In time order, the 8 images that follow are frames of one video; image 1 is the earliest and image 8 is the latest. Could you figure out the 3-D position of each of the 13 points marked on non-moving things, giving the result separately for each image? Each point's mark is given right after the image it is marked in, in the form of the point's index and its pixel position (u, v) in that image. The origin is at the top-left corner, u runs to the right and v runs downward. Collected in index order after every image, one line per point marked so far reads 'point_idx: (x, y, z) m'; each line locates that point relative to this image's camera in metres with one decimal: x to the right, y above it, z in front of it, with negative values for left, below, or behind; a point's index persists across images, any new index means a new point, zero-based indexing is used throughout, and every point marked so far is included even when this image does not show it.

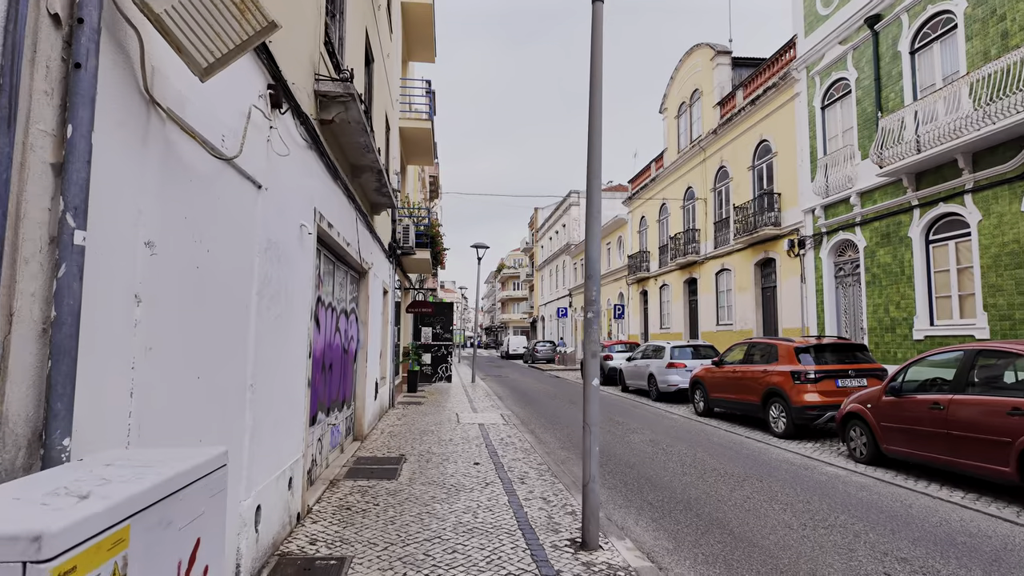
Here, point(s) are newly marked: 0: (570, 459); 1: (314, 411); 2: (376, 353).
0: (+0.8, -2.4, +7.7) m
1: (-2.1, -1.3, +5.8) m
2: (-2.5, -1.2, +10.2) m
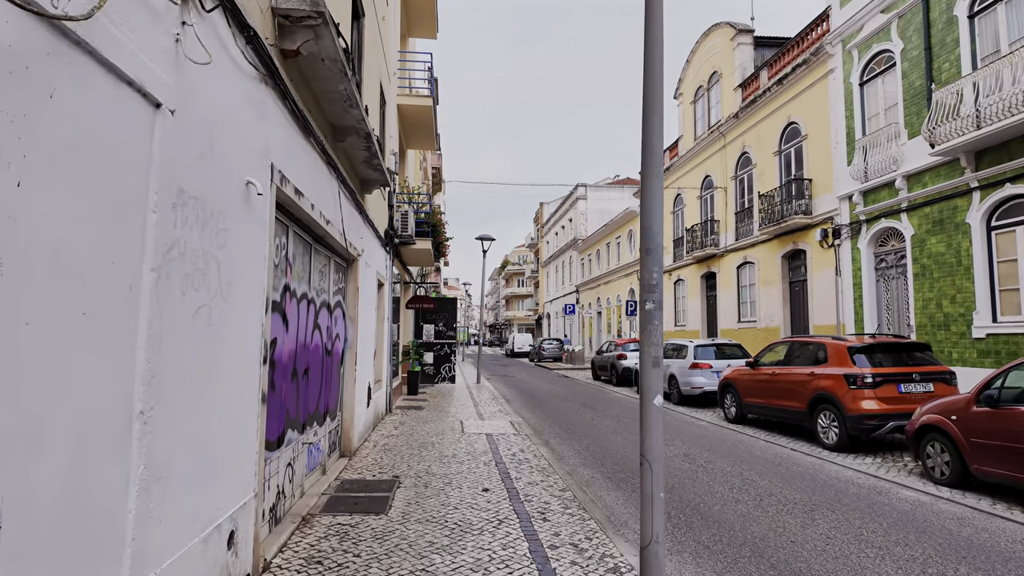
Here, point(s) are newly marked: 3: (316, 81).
0: (+1.0, -2.3, +6.4) m
1: (-1.9, -1.2, +4.5) m
2: (-2.3, -1.1, +8.9) m
3: (-1.6, +1.7, +4.7) m
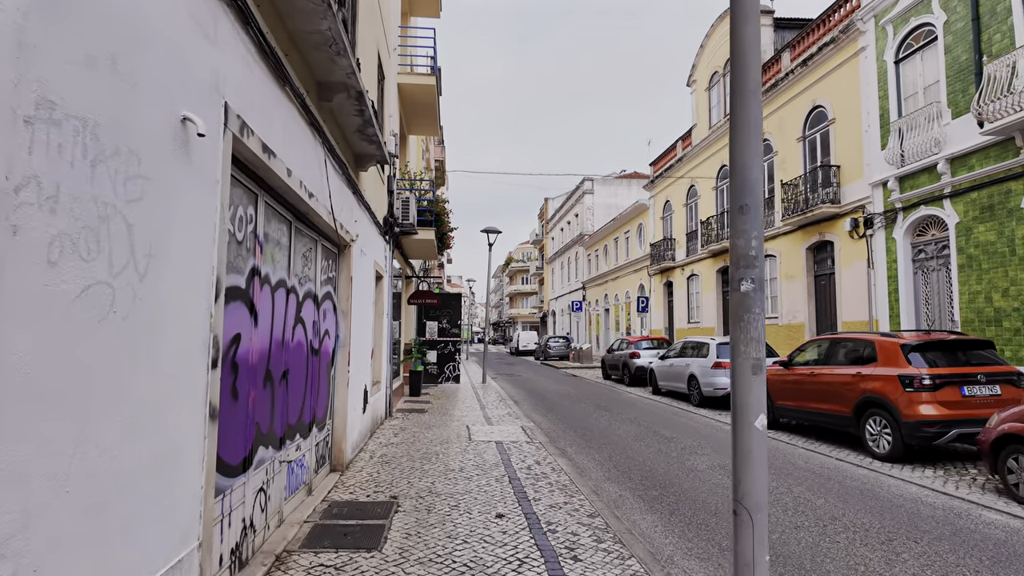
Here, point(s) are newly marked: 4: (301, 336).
0: (+1.1, -2.2, +5.5) m
1: (-1.7, -1.0, +3.6) m
2: (-2.1, -0.9, +8.0) m
3: (-1.5, +1.8, +3.8) m
4: (-1.9, -0.4, +5.0) m
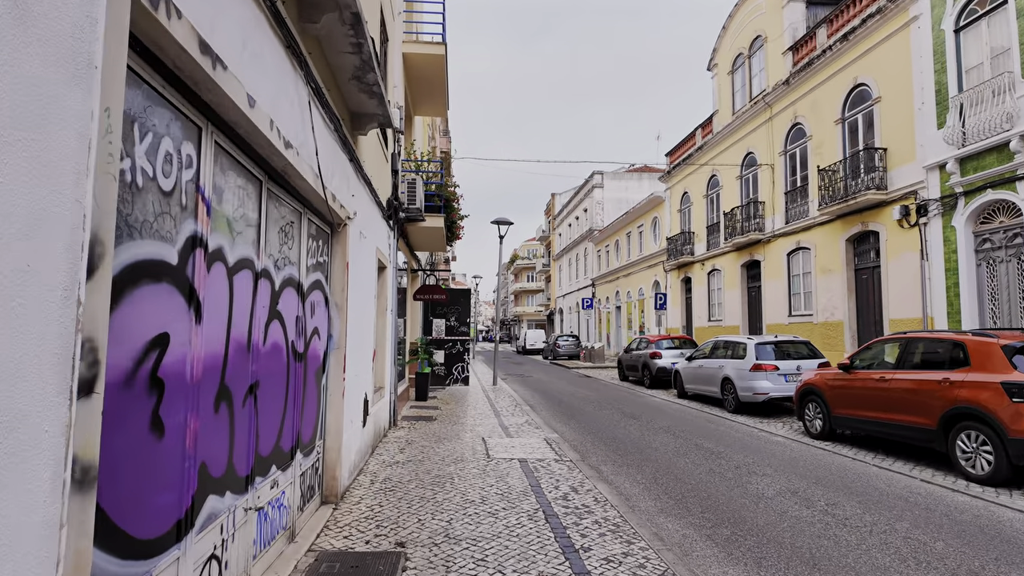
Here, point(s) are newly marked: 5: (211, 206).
0: (+1.4, -2.0, +4.3) m
1: (-1.4, -0.9, +2.4) m
2: (-1.8, -0.8, +6.8) m
3: (-1.2, +1.9, +2.5) m
4: (-1.6, -0.3, +3.8) m
5: (-1.5, +0.4, +2.7) m
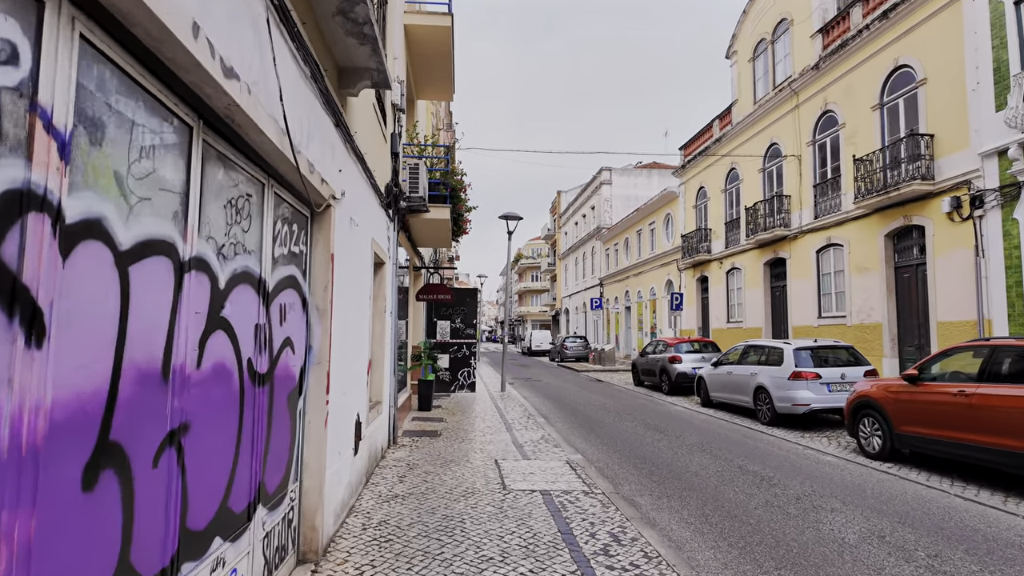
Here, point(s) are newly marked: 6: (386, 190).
0: (+1.6, -2.0, +3.2) m
1: (-1.2, -0.9, +1.3) m
2: (-1.6, -0.8, +5.7) m
3: (-1.0, +2.0, +1.4) m
4: (-1.4, -0.3, +2.7) m
5: (-1.3, +0.4, +1.6) m
6: (-1.6, +1.3, +7.2) m
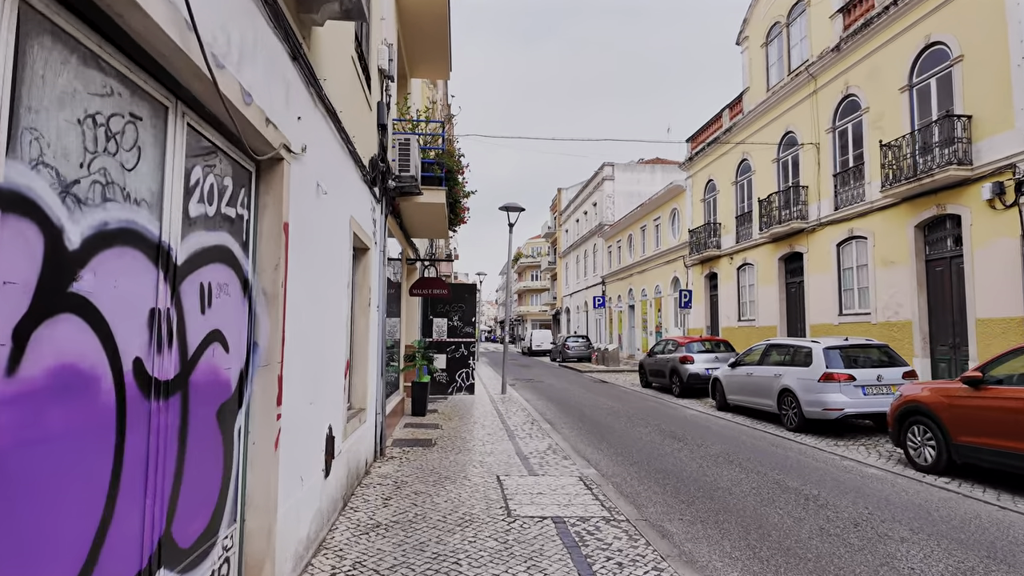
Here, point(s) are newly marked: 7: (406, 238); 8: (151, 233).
0: (+1.7, -1.9, +2.2) m
1: (-1.2, -0.8, +0.4) m
2: (-1.5, -0.7, +4.8) m
3: (-0.9, +2.1, +0.5) m
4: (-1.3, -0.2, +1.7) m
5: (-1.2, +0.5, +0.6) m
6: (-1.6, +1.4, +6.3) m
7: (-2.0, +1.0, +10.6) m
8: (-1.4, +0.2, +2.1) m
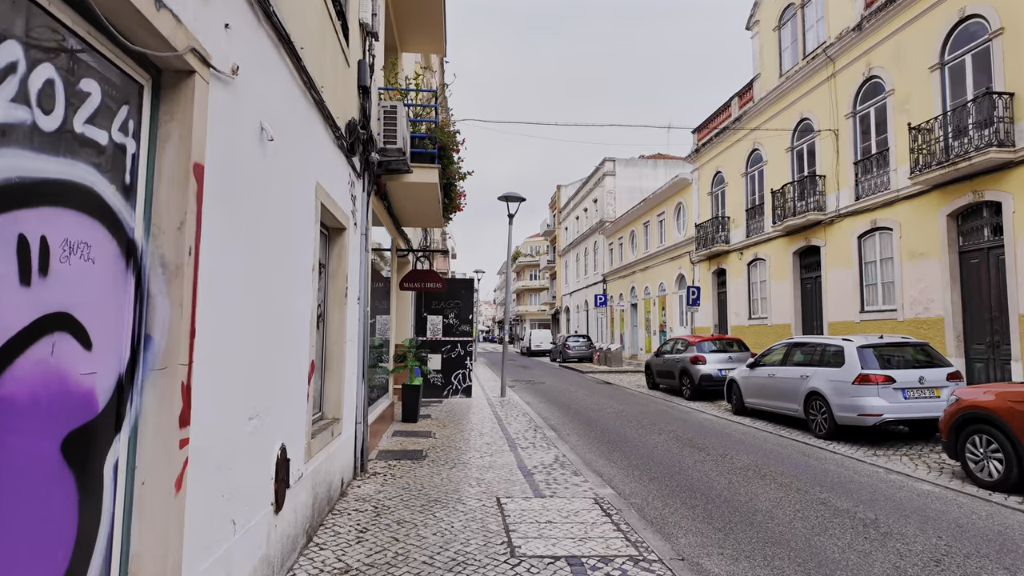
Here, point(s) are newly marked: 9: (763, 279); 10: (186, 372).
0: (+1.7, -1.8, +1.3) m
1: (-1.1, -0.7, -0.6) m
2: (-1.5, -0.6, +3.8) m
3: (-0.9, +2.2, -0.5) m
4: (-1.3, -0.1, +0.7) m
5: (-1.2, +0.7, -0.3) m
6: (-1.6, +1.5, +5.3) m
7: (-2.0, +1.1, +9.6) m
8: (-1.3, +0.3, +1.1) m
9: (+8.1, +0.3, +18.1) m
10: (-1.3, -0.3, +2.2) m
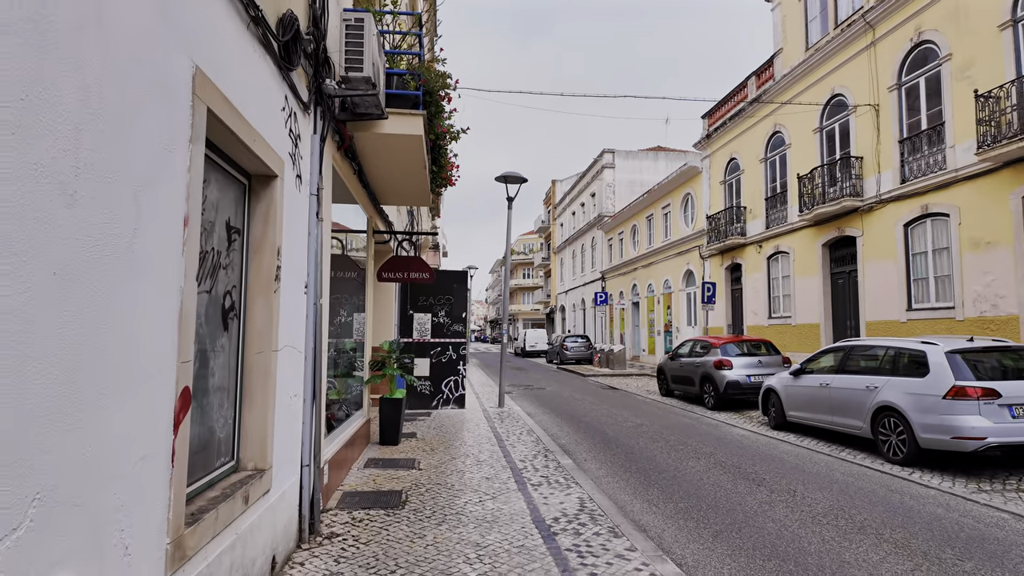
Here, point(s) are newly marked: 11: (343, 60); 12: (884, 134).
0: (+1.9, -1.7, -0.5) m
1: (-0.9, -0.6, -2.4) m
2: (-1.3, -0.4, +2.0) m
3: (-0.7, +2.3, -2.3) m
4: (-1.1, +0.1, -1.1) m
5: (-0.9, +0.8, -2.1) m
6: (-1.4, +1.6, +3.5) m
7: (-1.9, +1.2, +7.8) m
8: (-1.1, +0.5, -0.7) m
9: (+8.0, +0.4, +16.4) m
10: (-1.1, -0.2, +0.3) m
11: (-1.4, +1.9, +4.7) m
12: (+8.6, +3.6, +12.9) m
